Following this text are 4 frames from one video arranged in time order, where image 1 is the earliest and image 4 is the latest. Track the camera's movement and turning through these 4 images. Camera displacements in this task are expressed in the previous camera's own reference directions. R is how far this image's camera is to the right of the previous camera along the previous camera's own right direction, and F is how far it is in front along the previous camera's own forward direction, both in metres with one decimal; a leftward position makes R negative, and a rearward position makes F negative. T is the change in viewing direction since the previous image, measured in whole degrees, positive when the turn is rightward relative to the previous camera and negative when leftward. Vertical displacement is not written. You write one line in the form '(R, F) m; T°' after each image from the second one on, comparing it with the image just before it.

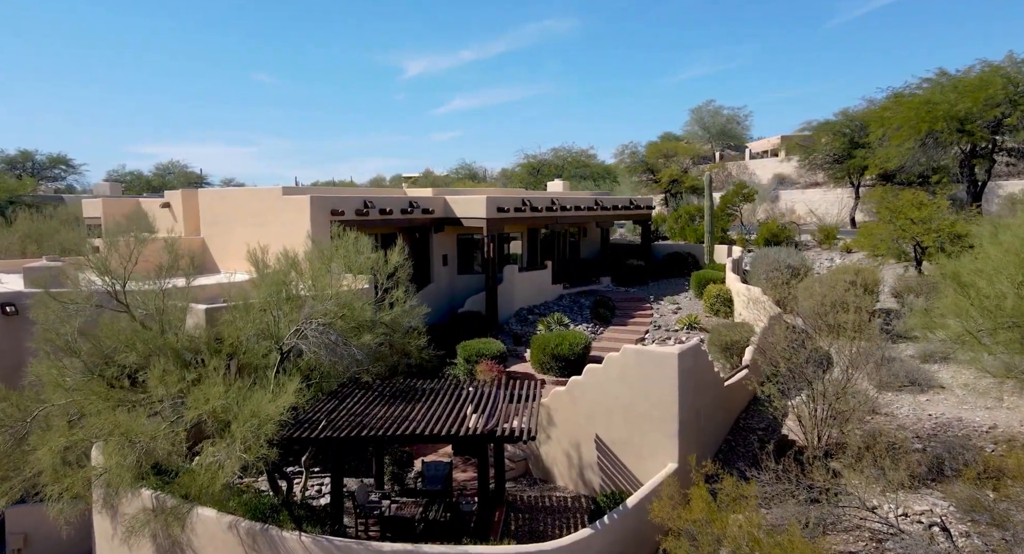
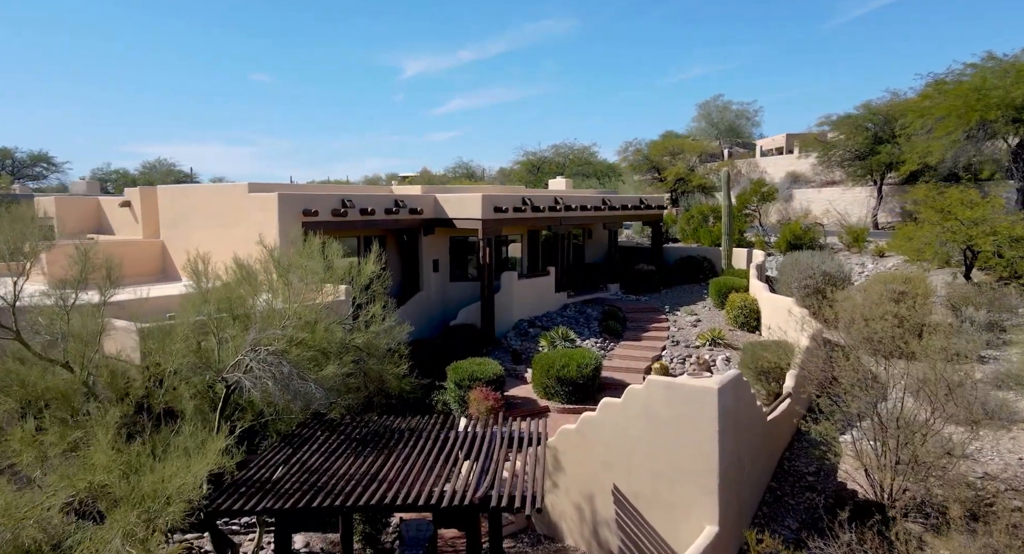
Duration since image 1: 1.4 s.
(0.0, +2.5) m; 0°
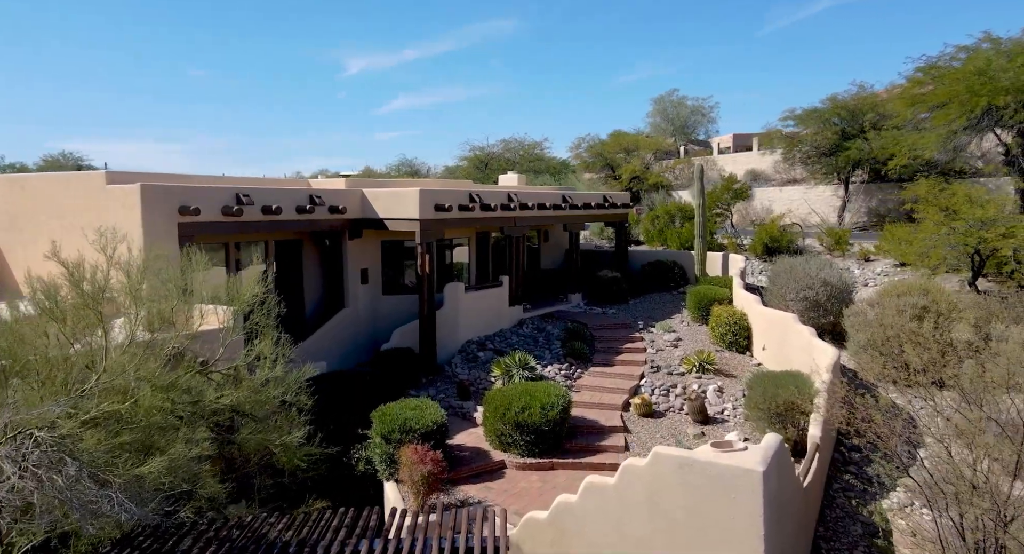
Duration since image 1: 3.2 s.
(+0.1, +3.5) m; +5°
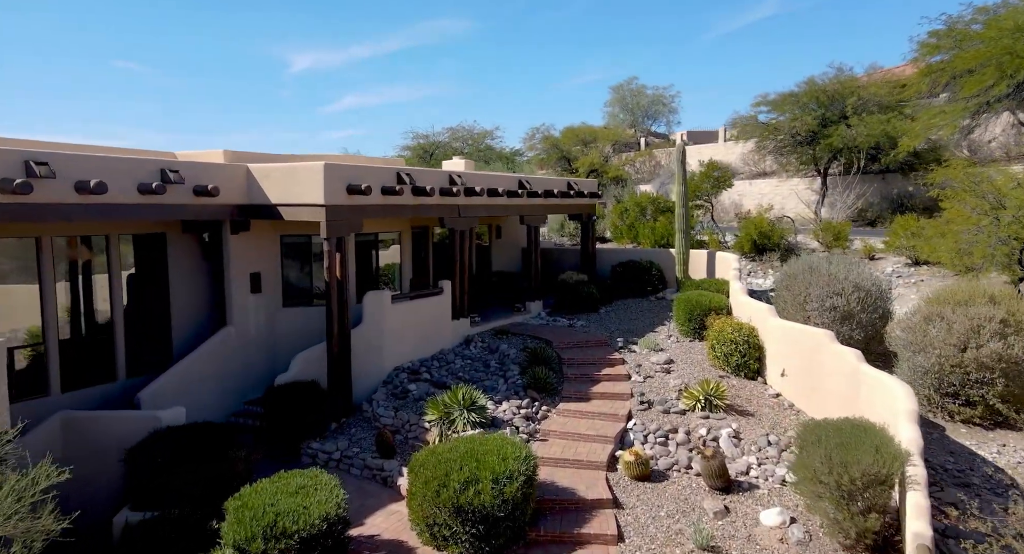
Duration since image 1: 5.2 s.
(+0.2, +4.1) m; +4°
